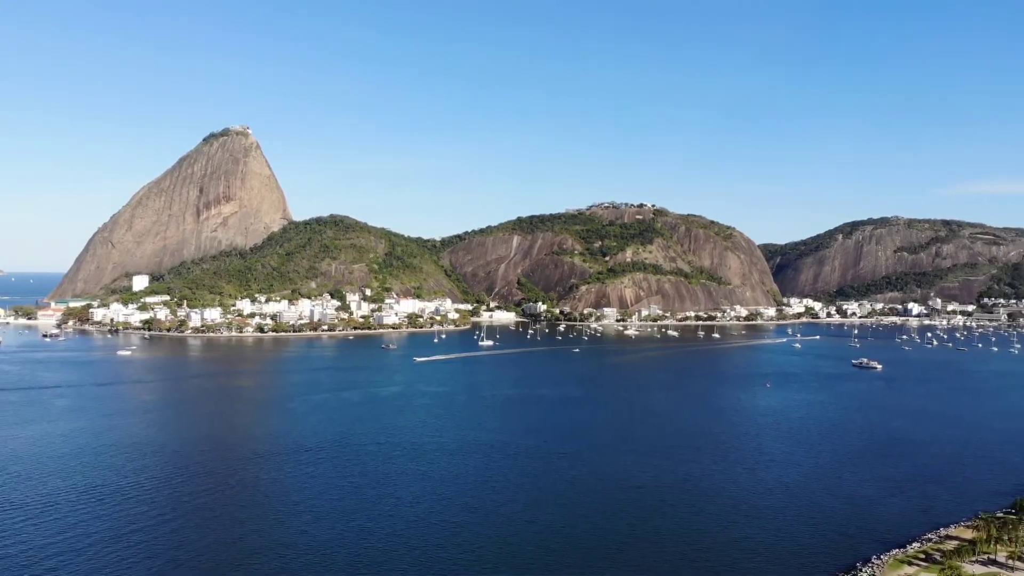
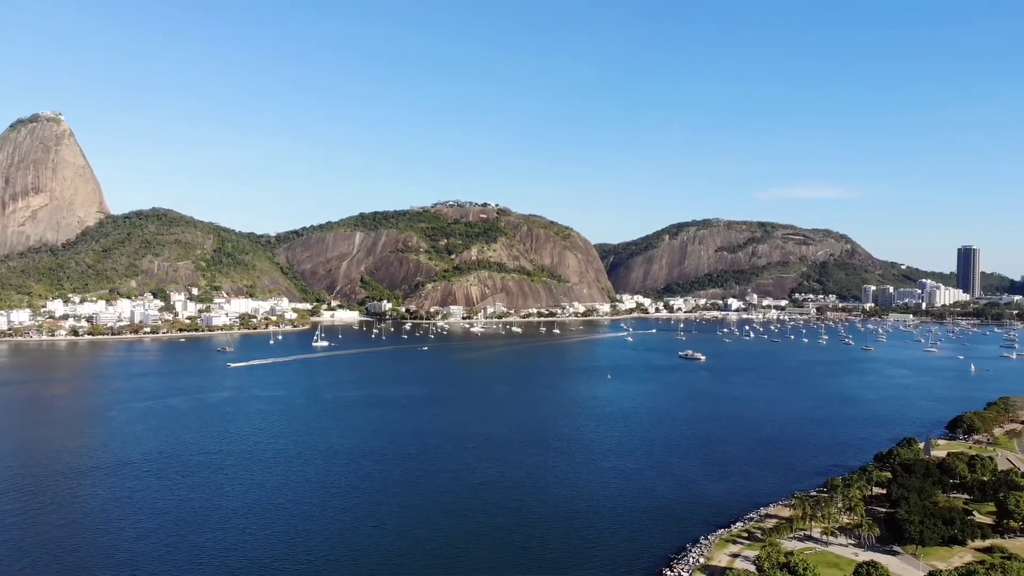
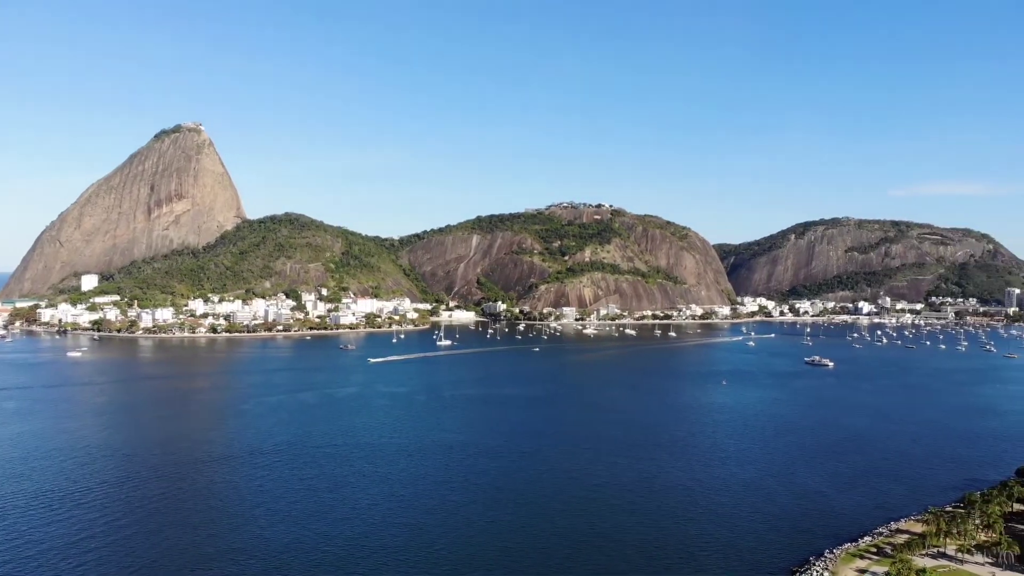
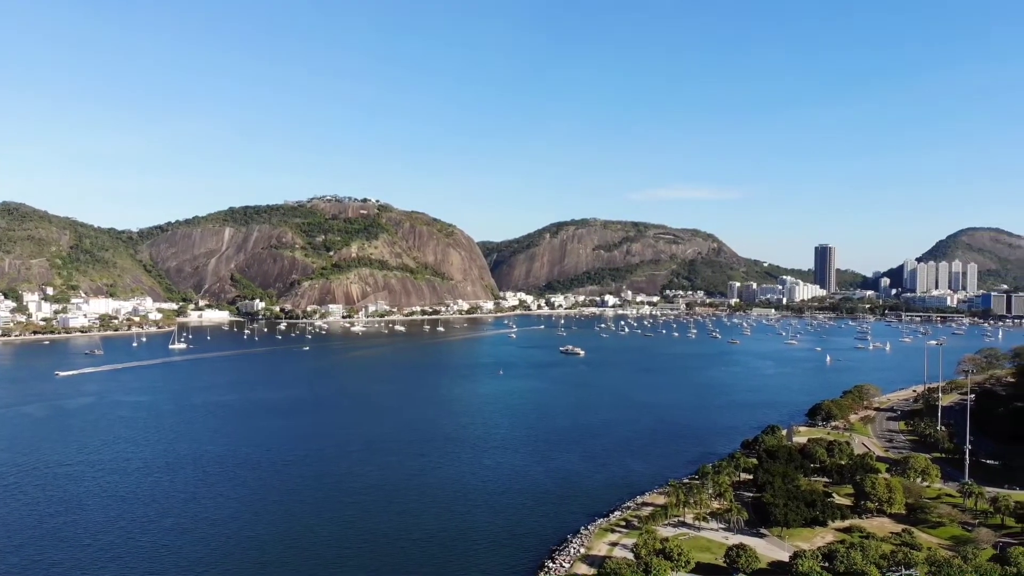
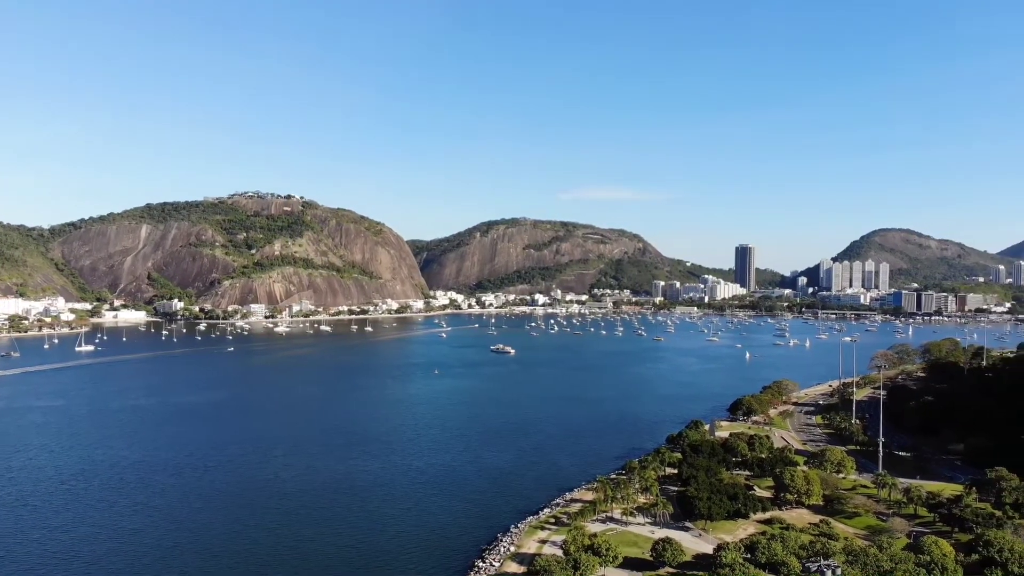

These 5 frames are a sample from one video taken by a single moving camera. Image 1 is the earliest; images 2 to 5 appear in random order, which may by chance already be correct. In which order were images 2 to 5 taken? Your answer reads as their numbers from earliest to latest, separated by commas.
3, 2, 4, 5
